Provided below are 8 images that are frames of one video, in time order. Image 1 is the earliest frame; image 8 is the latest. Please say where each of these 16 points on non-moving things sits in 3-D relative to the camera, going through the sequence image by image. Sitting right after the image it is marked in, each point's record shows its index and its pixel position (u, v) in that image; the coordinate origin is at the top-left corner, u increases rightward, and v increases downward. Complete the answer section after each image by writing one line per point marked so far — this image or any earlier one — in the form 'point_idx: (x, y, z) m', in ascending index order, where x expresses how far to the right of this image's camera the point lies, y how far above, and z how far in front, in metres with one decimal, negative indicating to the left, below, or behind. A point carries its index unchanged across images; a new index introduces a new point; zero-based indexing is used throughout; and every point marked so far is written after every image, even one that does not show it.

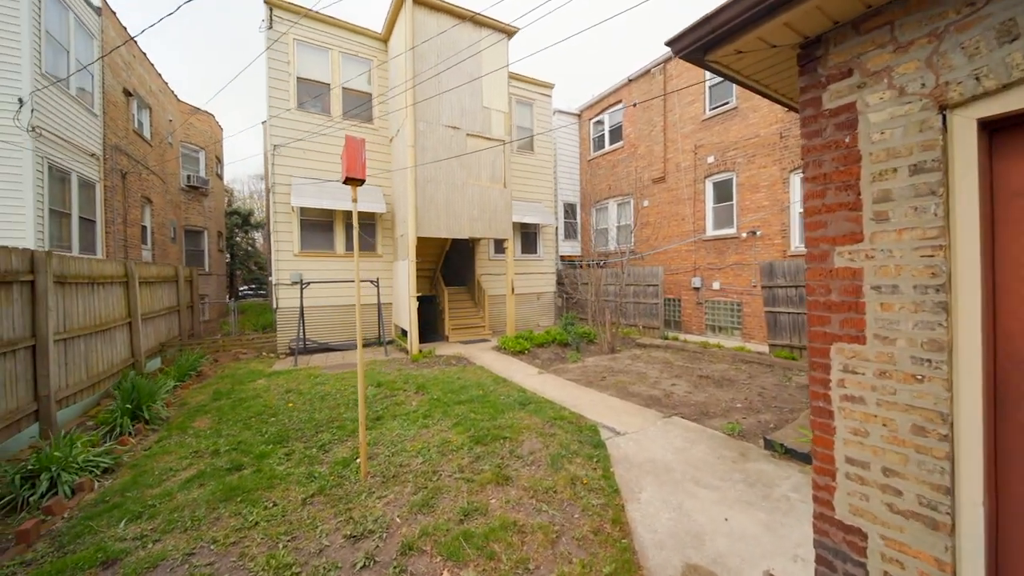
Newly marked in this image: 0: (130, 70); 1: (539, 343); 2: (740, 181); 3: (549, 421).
0: (-11.6, +6.6, +10.9) m
1: (+0.7, -1.4, +9.3) m
2: (+6.3, +3.0, +10.0) m
3: (+0.5, -1.7, +4.5) m
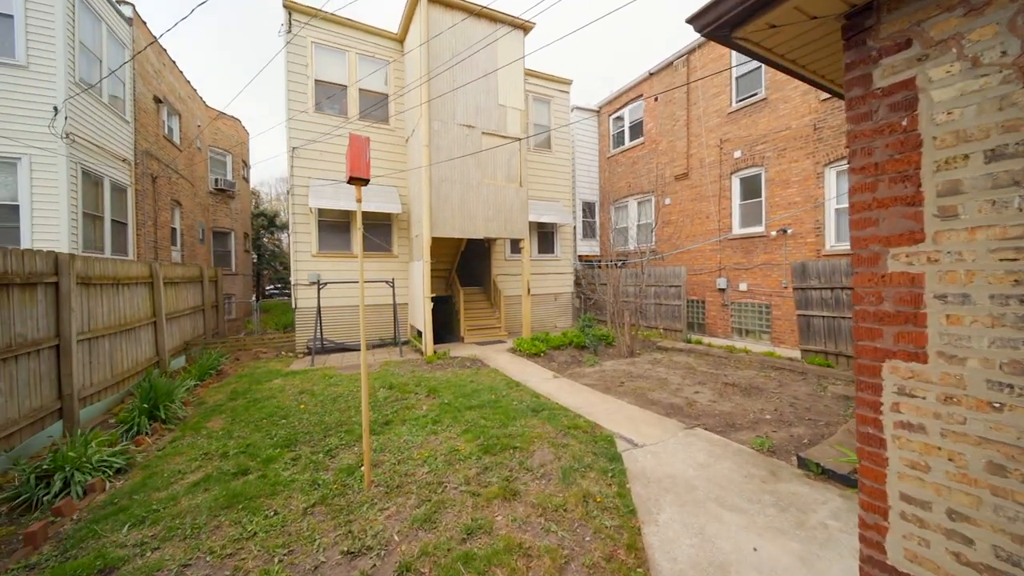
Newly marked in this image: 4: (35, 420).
0: (-11.0, +6.6, +11.3) m
1: (+1.1, -1.4, +9.0) m
2: (+6.7, +2.9, +9.4) m
3: (+0.6, -1.7, +4.3) m
4: (-5.3, -1.5, +4.1) m
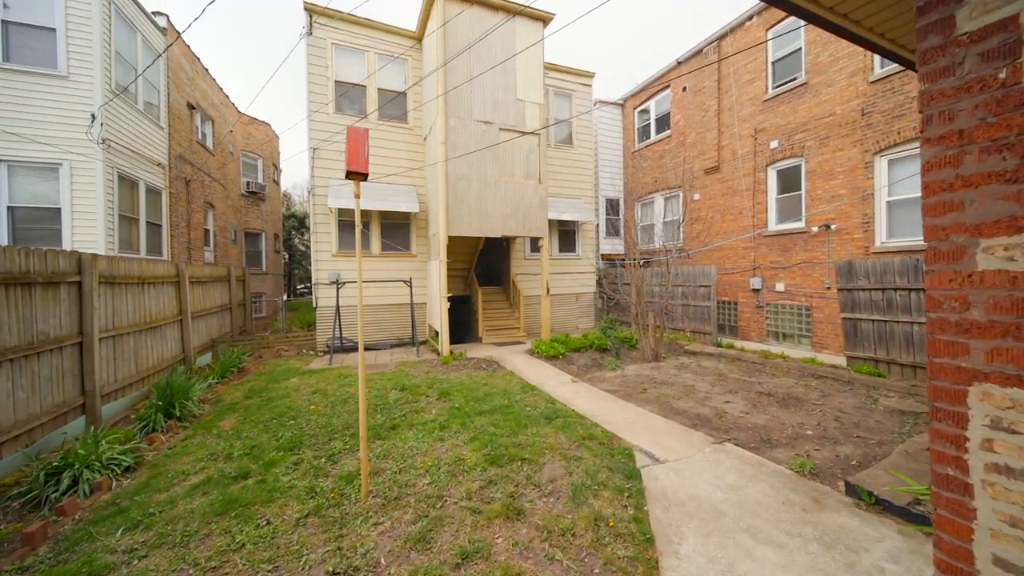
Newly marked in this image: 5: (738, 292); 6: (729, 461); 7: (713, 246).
0: (-10.4, +6.6, +11.8) m
1: (+1.5, -1.4, +8.7) m
2: (+7.2, +2.9, +8.7) m
3: (+0.7, -1.7, +4.0) m
4: (-5.2, -1.5, +4.2) m
5: (+6.4, -0.1, +10.1) m
6: (+2.2, -1.7, +3.6) m
7: (+6.0, +1.3, +10.8) m
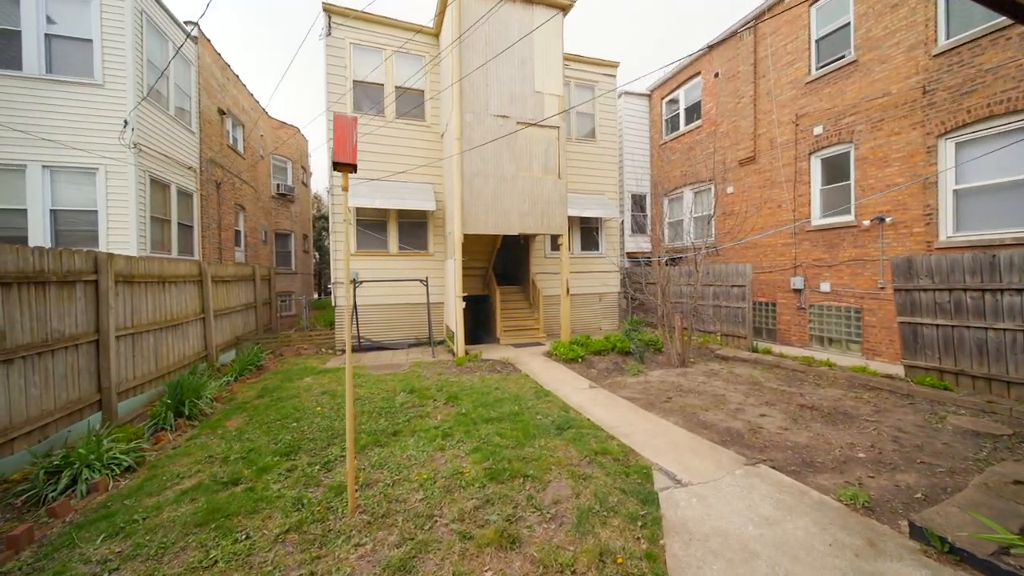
0: (-9.7, +6.7, +12.2) m
1: (+1.9, -1.4, +8.2) m
2: (+7.6, +2.9, +7.8) m
3: (+0.7, -1.7, +3.6) m
4: (-5.2, -1.4, +4.2) m
5: (+6.8, -0.1, +9.3) m
6: (+2.2, -1.7, +3.1) m
7: (+6.5, +1.3, +10.0) m
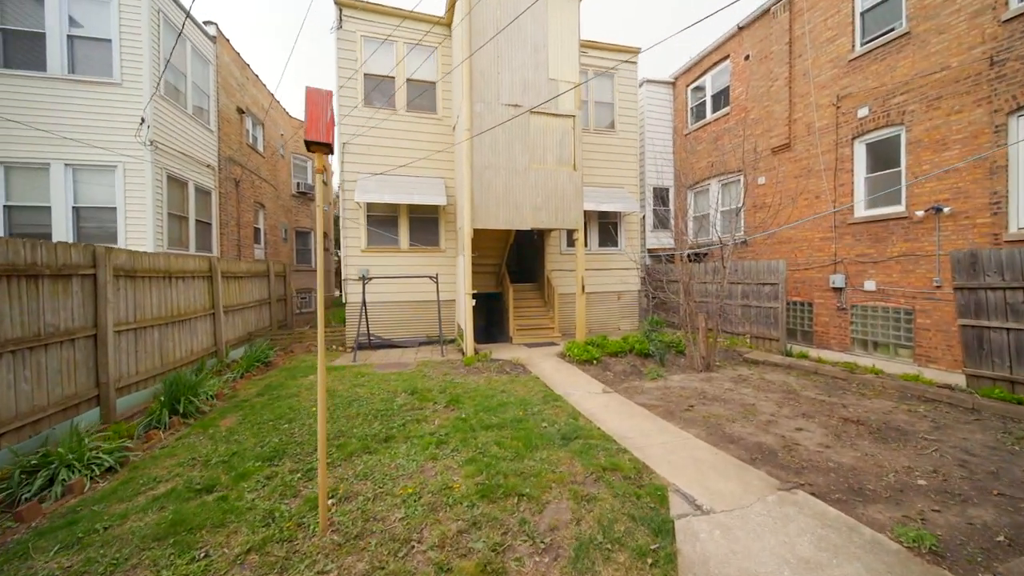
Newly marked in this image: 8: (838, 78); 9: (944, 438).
0: (-9.2, +6.8, +12.4) m
1: (+2.2, -1.4, +7.8) m
2: (+7.8, +2.9, +7.0) m
3: (+0.7, -1.7, +3.2) m
4: (-5.1, -1.4, +4.2) m
5: (+7.1, -0.1, +8.5) m
6: (+2.1, -1.7, +2.6) m
7: (+6.9, +1.3, +9.2) m
8: (+7.4, +4.8, +8.2) m
9: (+4.7, -1.6, +3.9) m
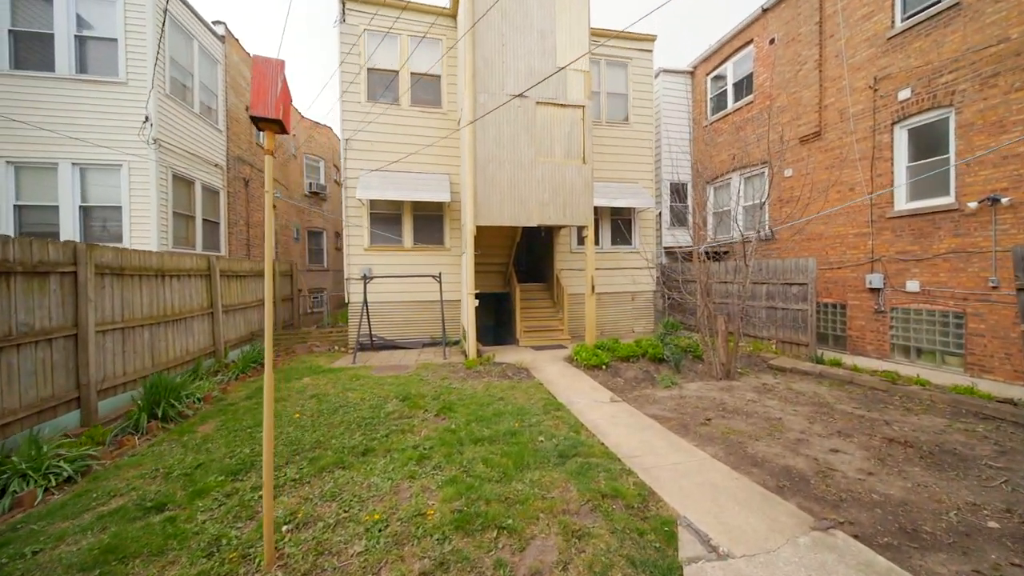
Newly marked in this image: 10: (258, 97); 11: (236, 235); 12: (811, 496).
0: (-8.9, +6.8, +12.4) m
1: (+2.2, -1.4, +7.3) m
2: (+7.8, +2.9, +6.3) m
3: (+0.6, -1.7, +2.8) m
4: (-5.2, -1.4, +4.0) m
5: (+7.3, -0.1, +7.8) m
6: (+2.0, -1.7, +2.1) m
7: (+7.0, +1.3, +8.5) m
8: (+7.5, +4.7, +7.4) m
9: (+4.6, -1.6, +3.3) m
10: (-1.6, +1.2, +2.3) m
11: (-8.7, +1.7, +11.3) m
12: (+2.4, -1.7, +2.9) m
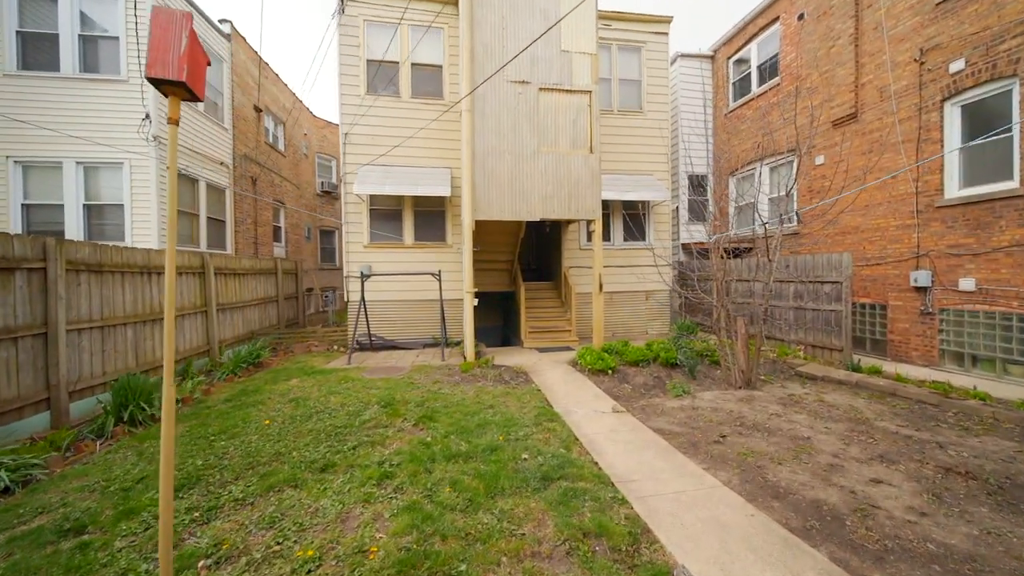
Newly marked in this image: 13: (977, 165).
0: (-8.6, +6.9, +12.4) m
1: (+2.2, -1.3, +6.7) m
2: (+7.8, +3.0, +5.4) m
3: (+0.3, -1.6, +2.3) m
4: (-5.4, -1.3, +3.8) m
5: (+7.3, -0.1, +7.0) m
6: (+1.7, -1.7, +1.6) m
7: (+7.1, +1.3, +7.7) m
8: (+7.5, +4.8, +6.6) m
9: (+4.4, -1.6, +2.6) m
10: (-1.9, +1.2, +1.9) m
11: (-8.5, +1.7, +11.3) m
12: (+2.2, -1.6, +2.4) m
13: (+7.7, +2.1, +6.0) m
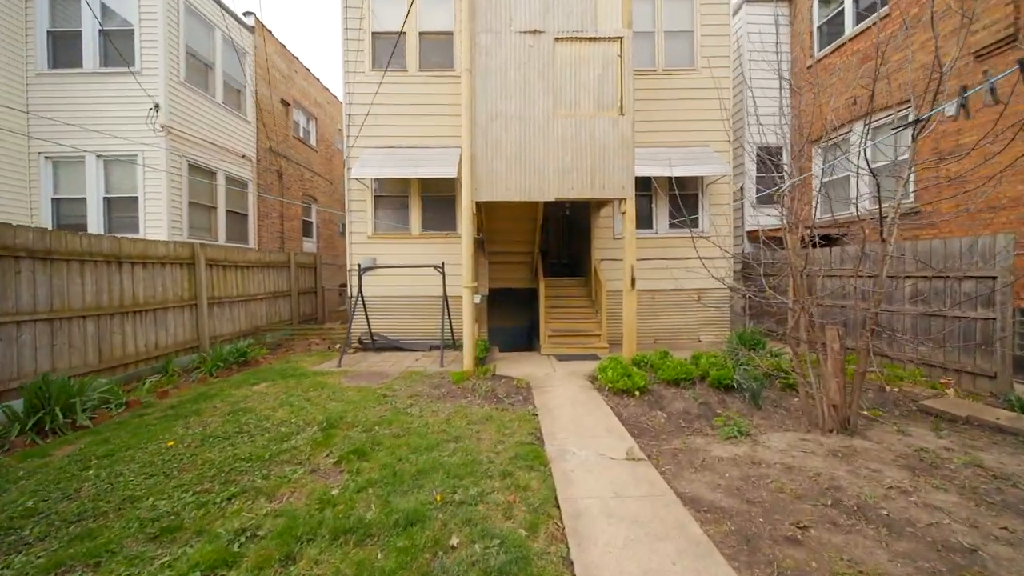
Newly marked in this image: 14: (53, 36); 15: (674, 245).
0: (-7.6, +7.0, +12.3) m
1: (+2.2, -1.3, +5.1) m
2: (+7.6, +3.0, +3.0) m
3: (-0.3, -1.5, +1.0) m
4: (-5.7, -1.2, +3.4) m
5: (+7.3, -0.1, +4.6) m
6: (+0.9, -1.6, +0.1) m
7: (+7.2, +1.3, +5.4) m
8: (+7.5, +4.8, +4.2) m
9: (+3.8, -1.5, +0.7) m
10: (-2.5, +1.3, +1.0) m
11: (-7.7, +1.9, +11.2) m
12: (+1.6, -1.6, +0.8) m
13: (+7.6, +2.1, +3.6) m
14: (-10.2, +5.6, +8.0) m
15: (+3.5, +1.0, +7.9) m
